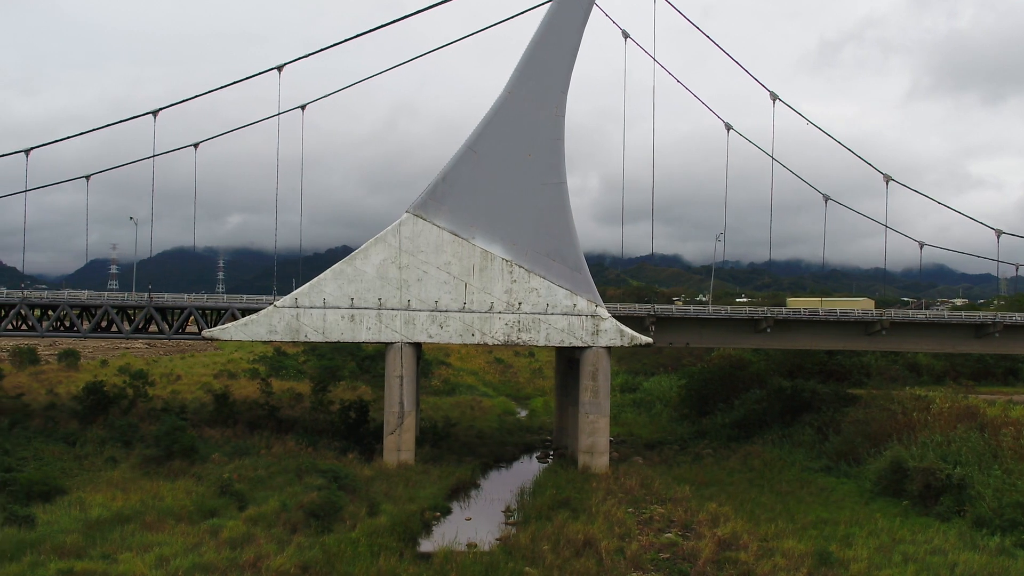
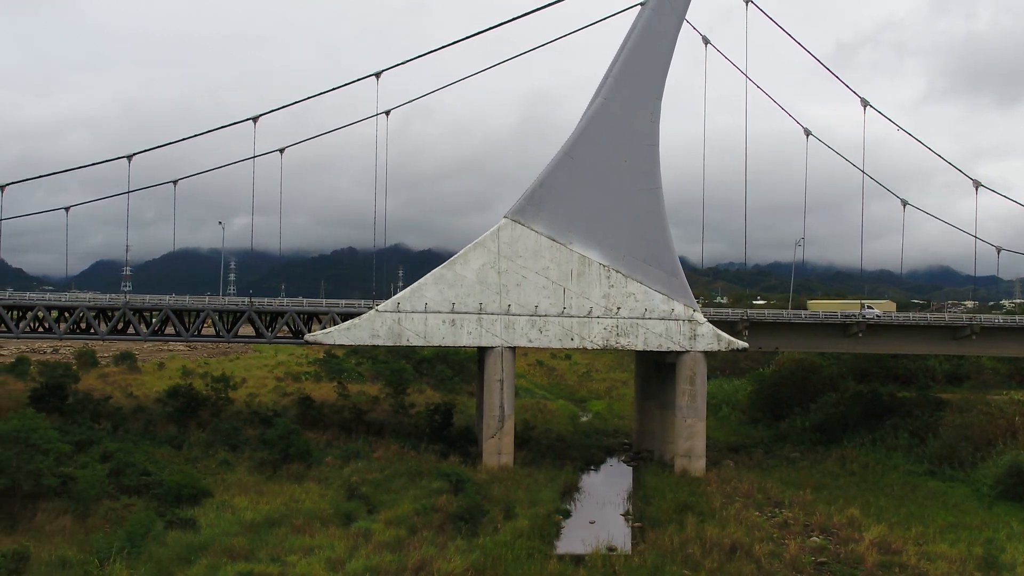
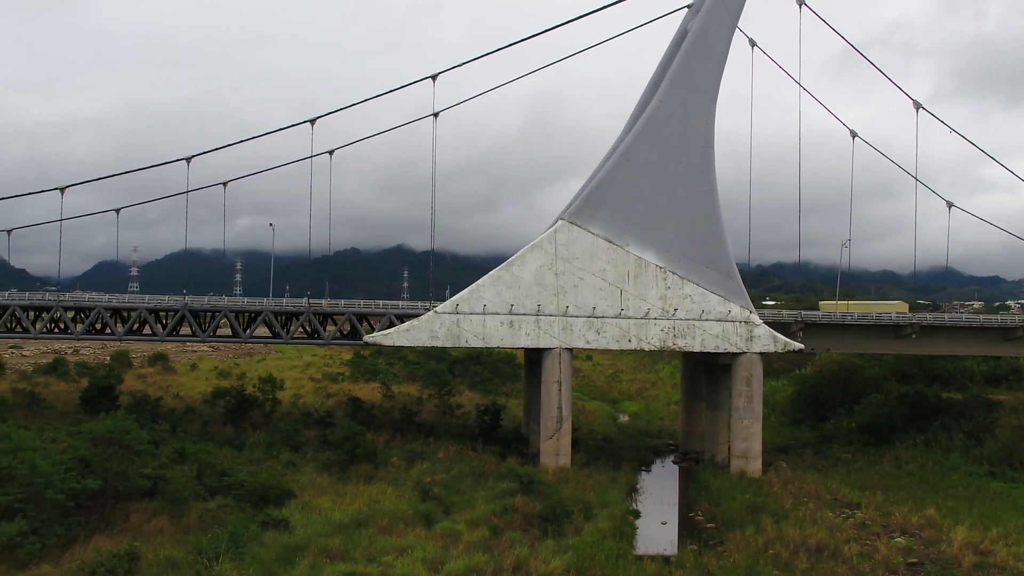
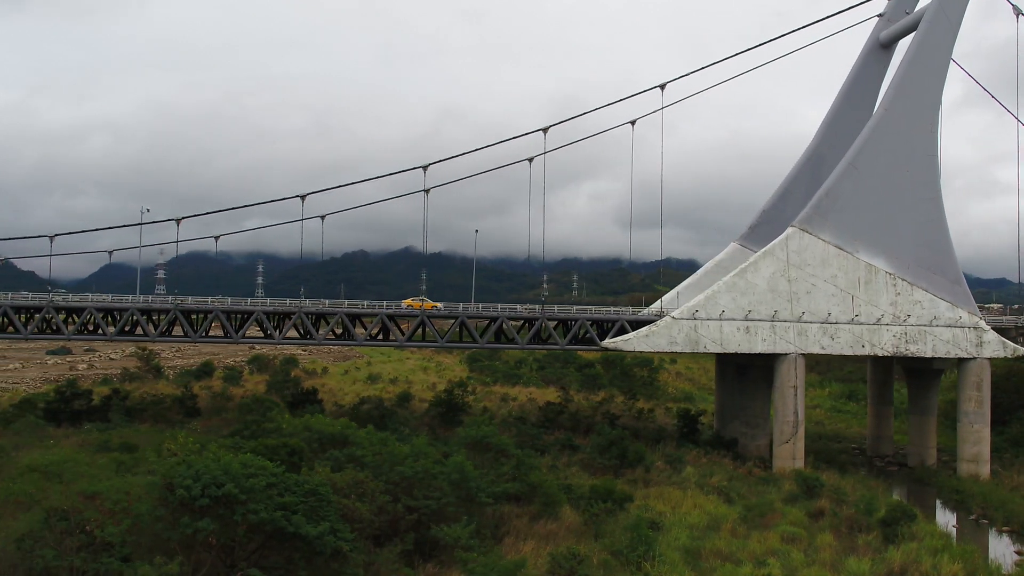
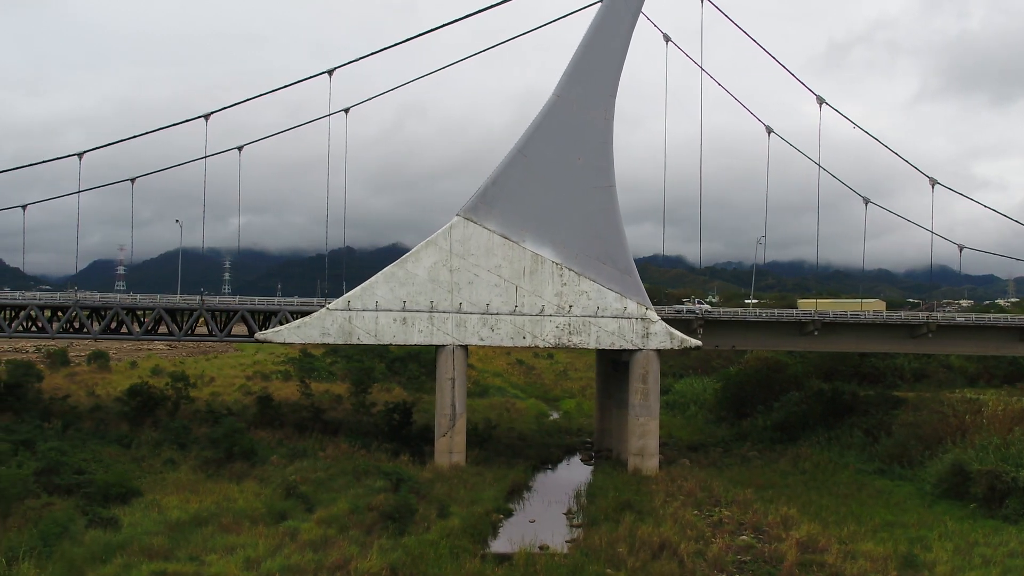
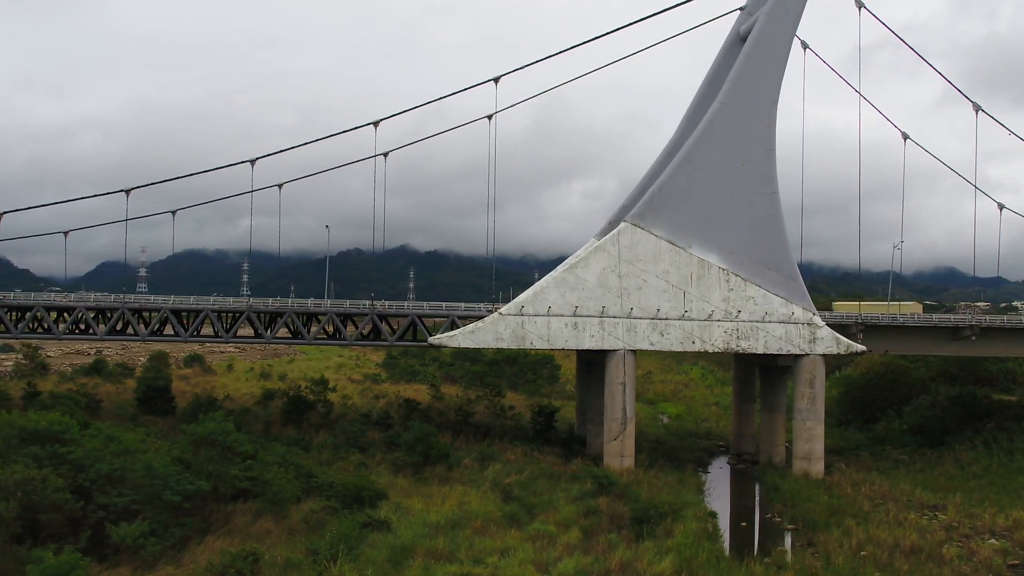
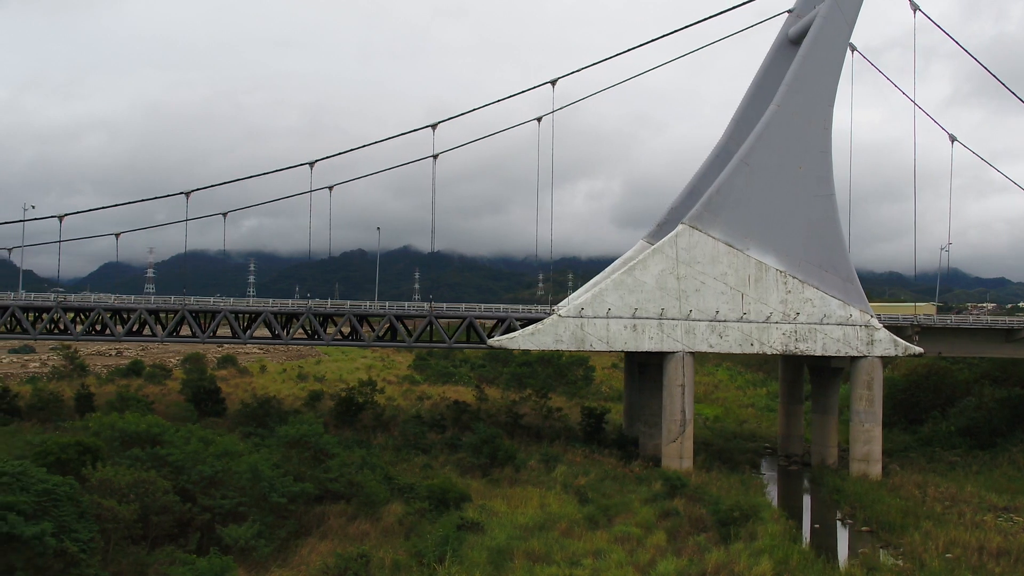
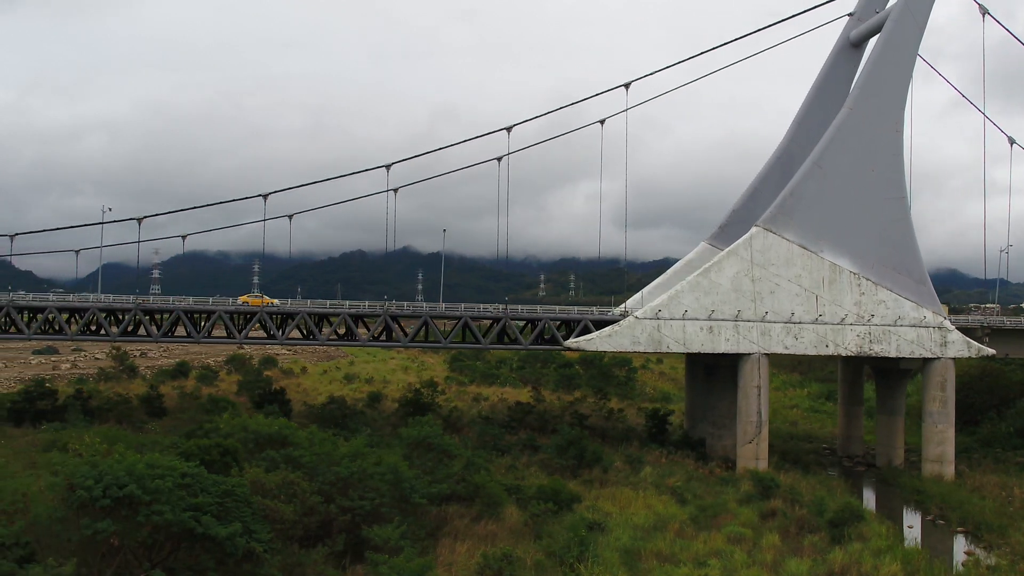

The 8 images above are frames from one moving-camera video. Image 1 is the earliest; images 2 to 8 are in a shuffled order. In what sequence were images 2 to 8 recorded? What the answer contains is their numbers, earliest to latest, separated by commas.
5, 2, 3, 6, 7, 8, 4
